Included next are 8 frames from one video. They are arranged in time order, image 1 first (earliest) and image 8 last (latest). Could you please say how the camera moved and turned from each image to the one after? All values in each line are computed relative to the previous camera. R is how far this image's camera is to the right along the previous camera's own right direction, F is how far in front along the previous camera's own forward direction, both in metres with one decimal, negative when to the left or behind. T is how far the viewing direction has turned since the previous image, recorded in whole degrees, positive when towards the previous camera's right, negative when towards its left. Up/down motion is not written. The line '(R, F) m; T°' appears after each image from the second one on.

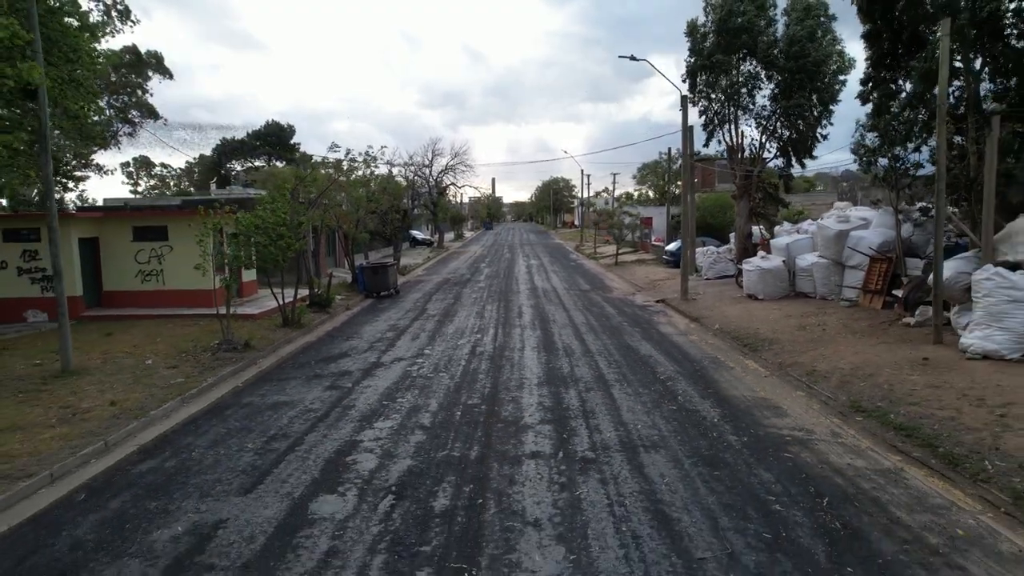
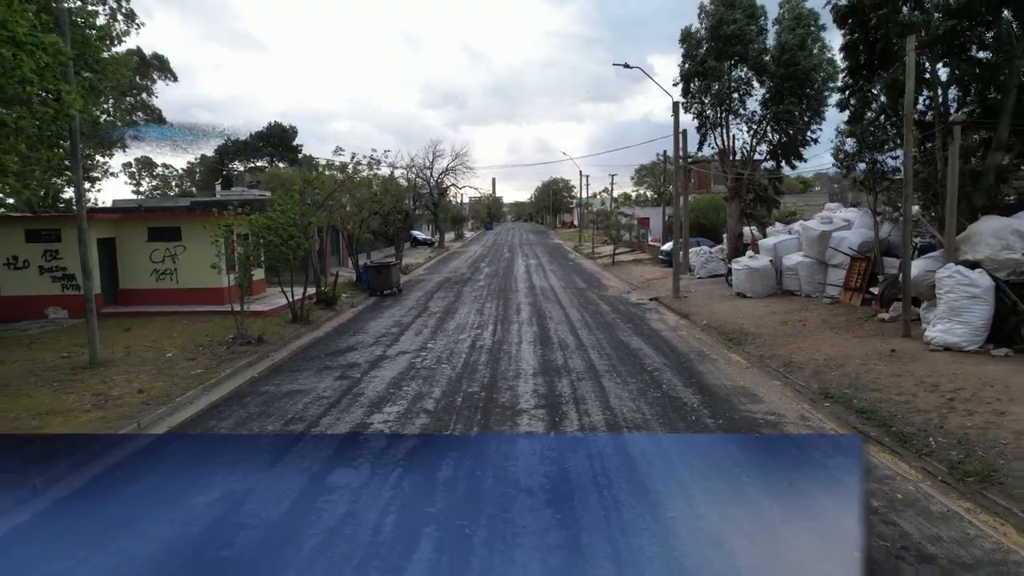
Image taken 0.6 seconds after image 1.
(0.0, -0.6) m; 0°
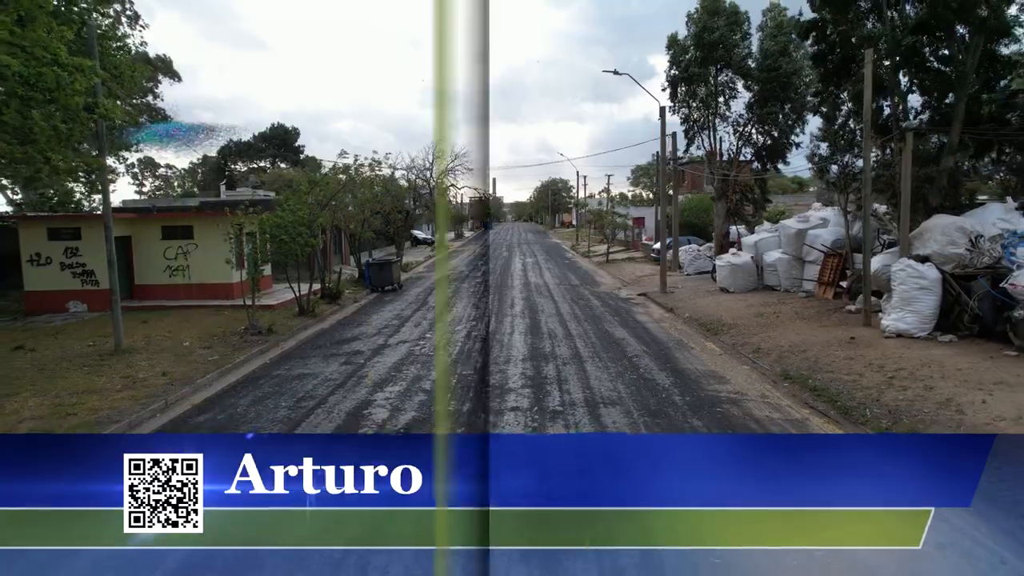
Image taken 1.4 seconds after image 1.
(+0.1, -0.8) m; 0°
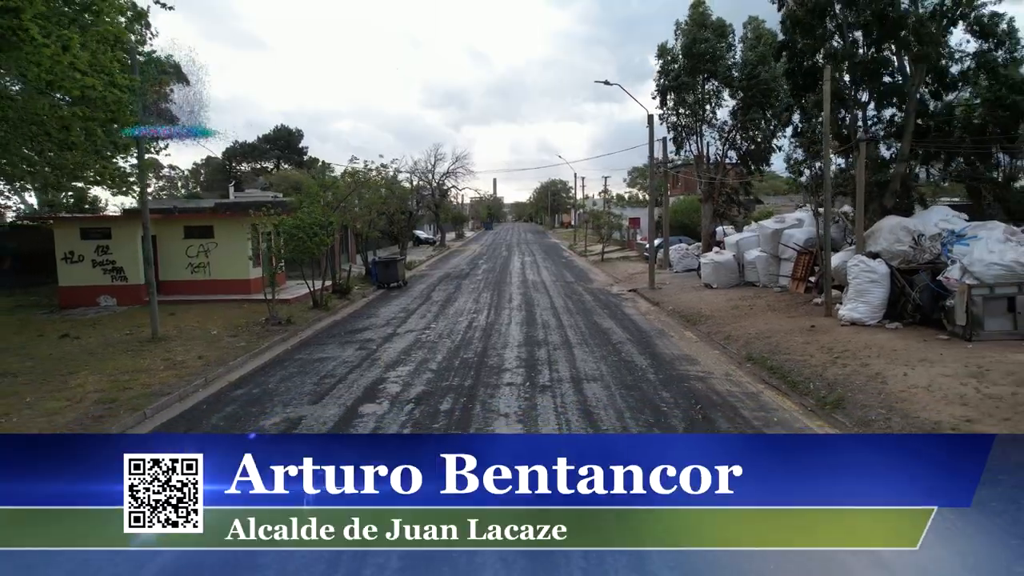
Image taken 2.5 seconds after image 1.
(+0.1, -1.1) m; 0°
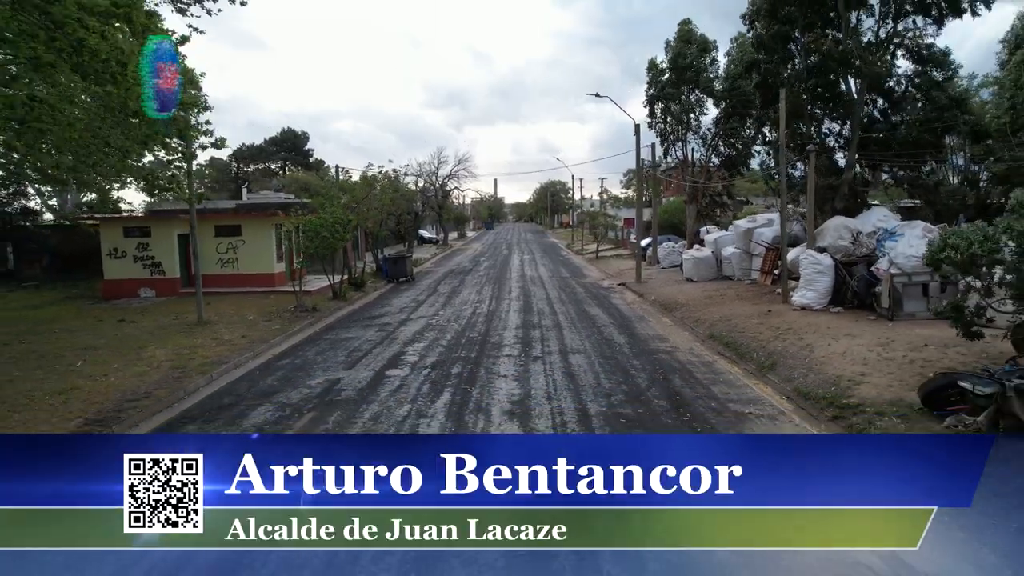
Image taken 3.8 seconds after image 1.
(0.0, -1.7) m; 0°
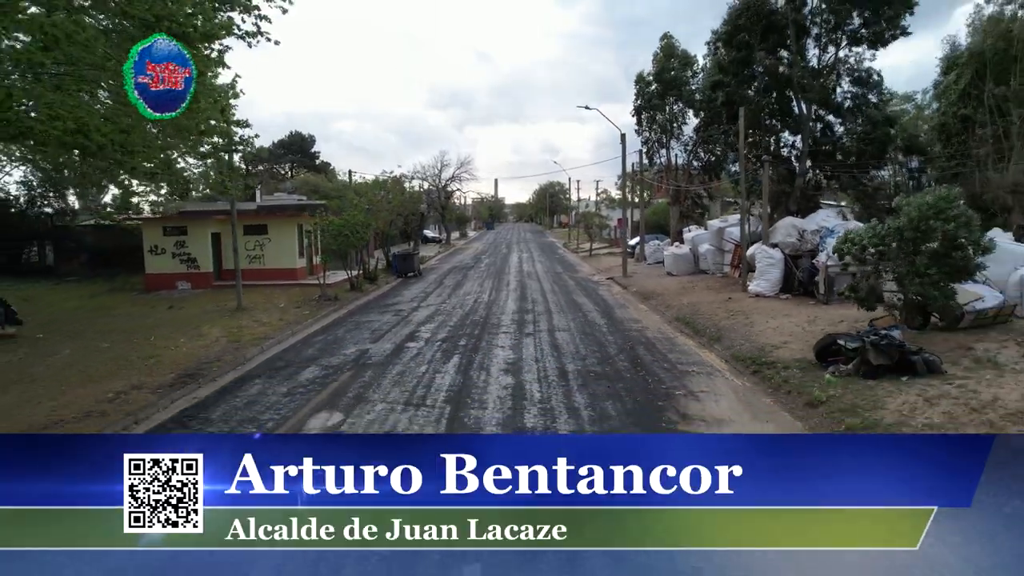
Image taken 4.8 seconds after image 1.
(+0.1, -2.0) m; 0°
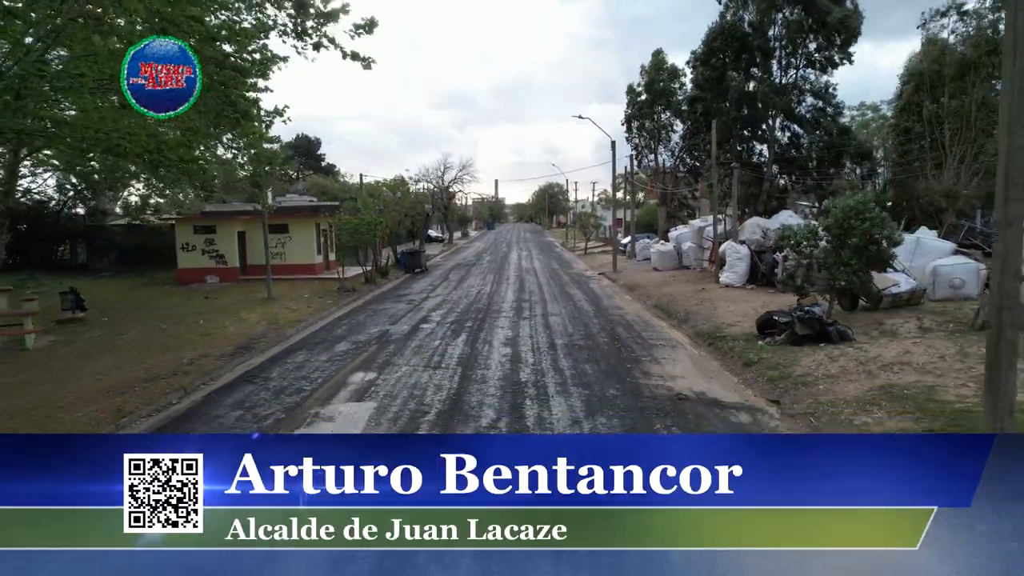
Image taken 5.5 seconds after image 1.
(0.0, -1.9) m; 0°
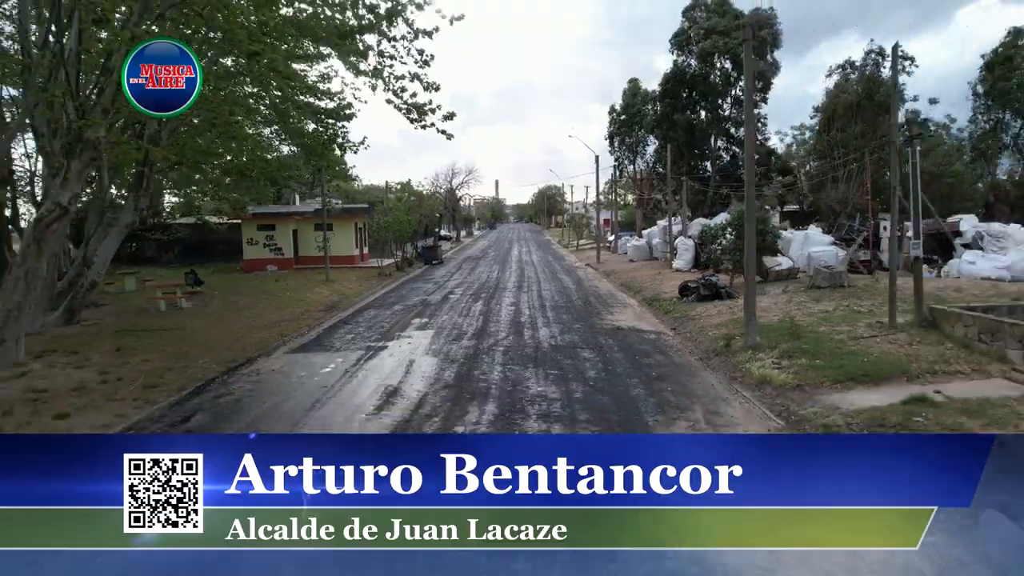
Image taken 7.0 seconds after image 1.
(-0.1, -4.9) m; 0°
